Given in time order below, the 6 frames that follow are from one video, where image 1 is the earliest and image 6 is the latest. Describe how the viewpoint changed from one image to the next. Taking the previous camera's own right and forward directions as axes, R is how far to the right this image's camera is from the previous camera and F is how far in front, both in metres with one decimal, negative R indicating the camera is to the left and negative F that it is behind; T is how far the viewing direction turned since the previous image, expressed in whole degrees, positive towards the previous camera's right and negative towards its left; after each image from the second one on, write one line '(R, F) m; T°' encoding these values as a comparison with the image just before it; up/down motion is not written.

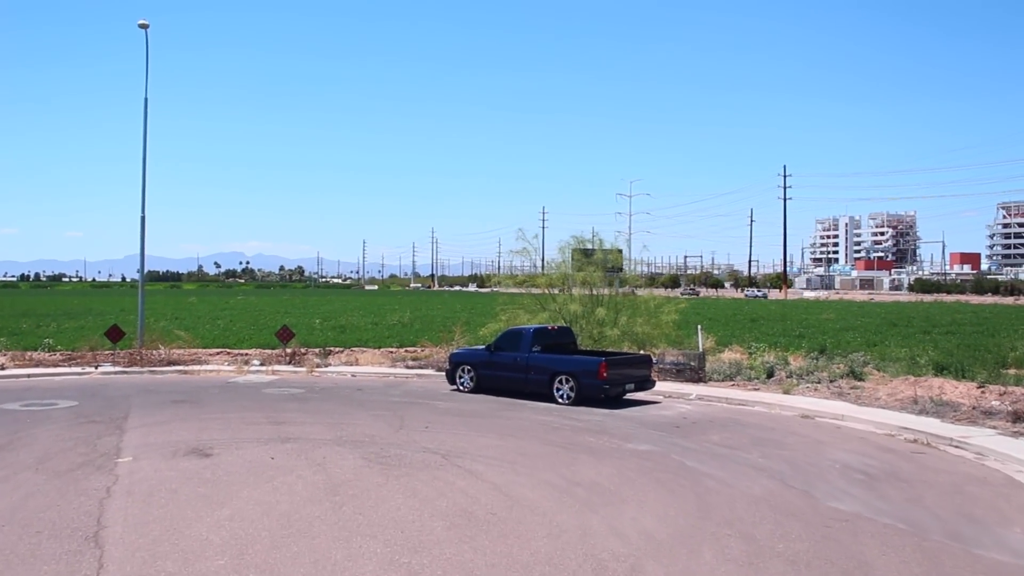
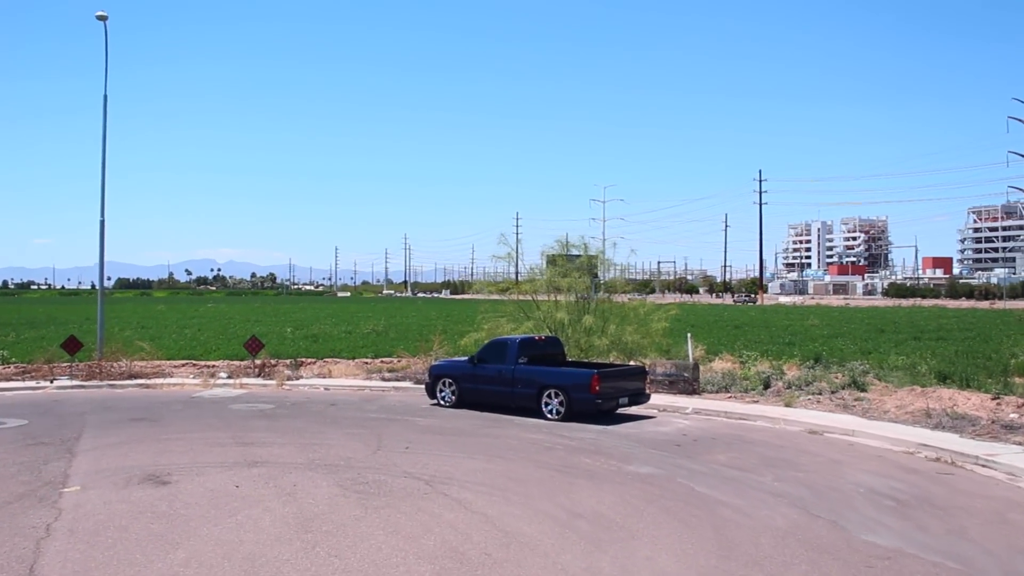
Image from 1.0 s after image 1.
(-0.2, +1.2) m; +2°
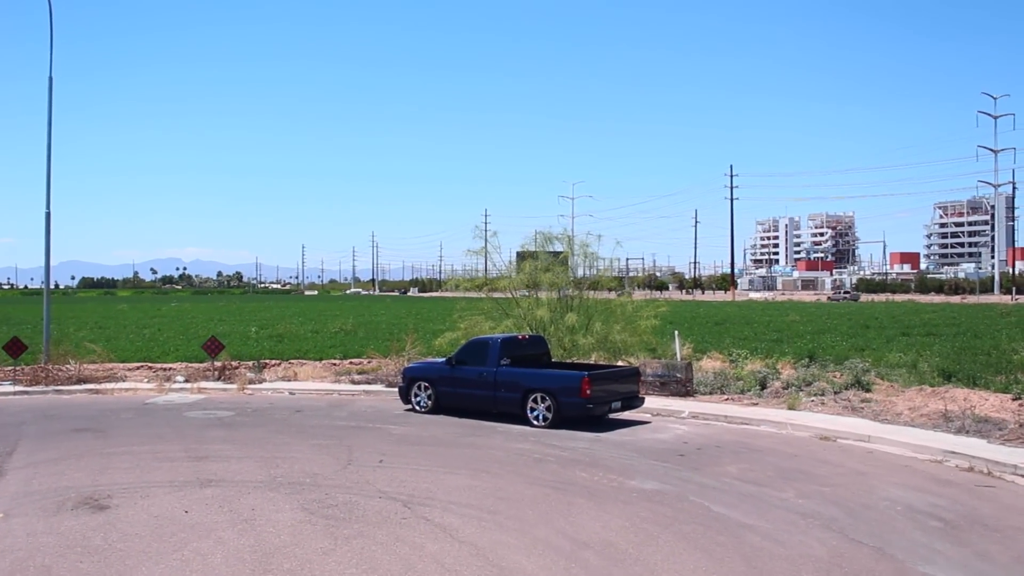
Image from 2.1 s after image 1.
(-0.2, +1.5) m; +2°
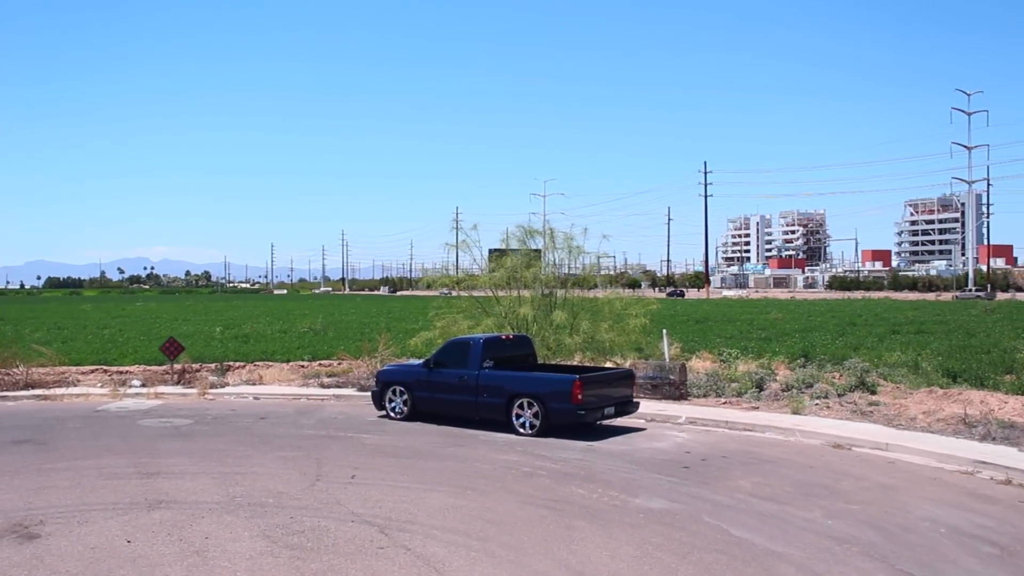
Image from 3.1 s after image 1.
(-0.2, +1.3) m; +2°
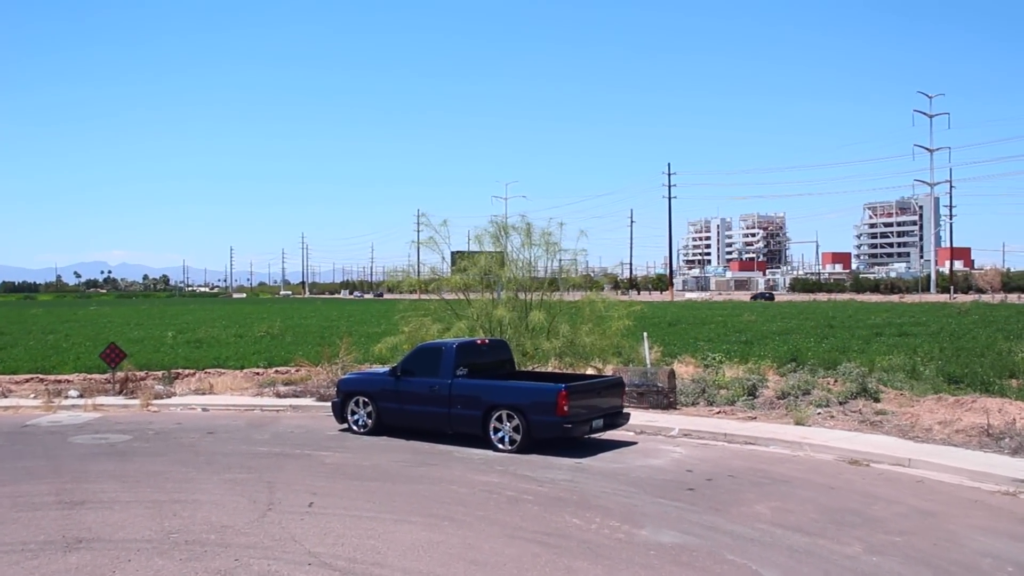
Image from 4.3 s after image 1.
(-0.2, +1.5) m; +2°
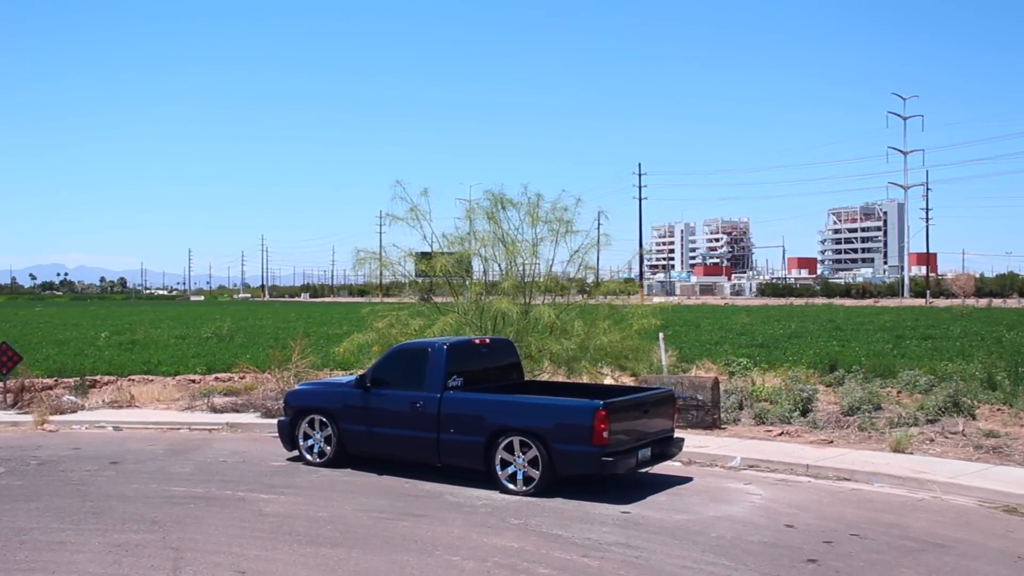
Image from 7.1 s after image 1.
(-0.6, +3.6) m; +3°
